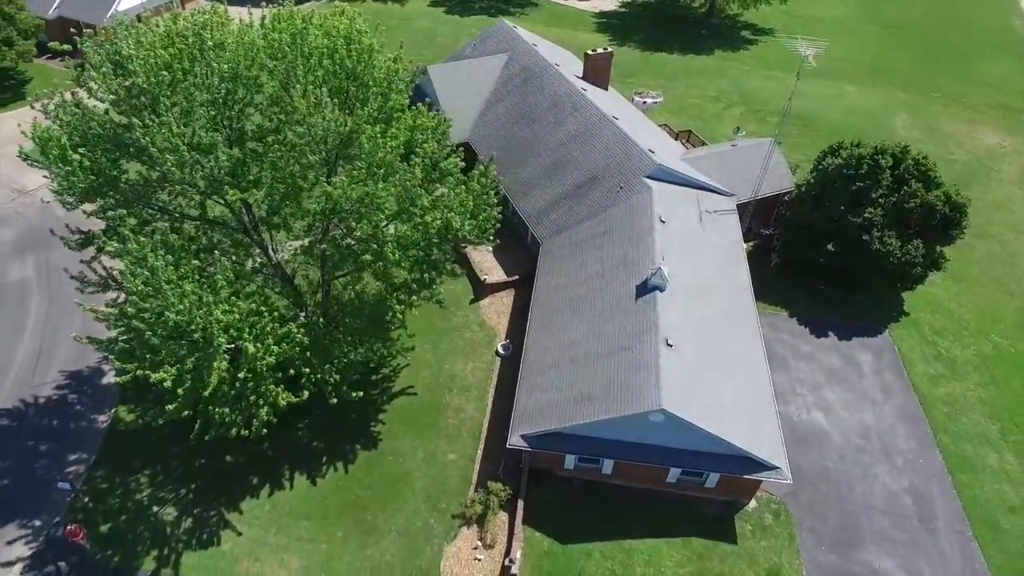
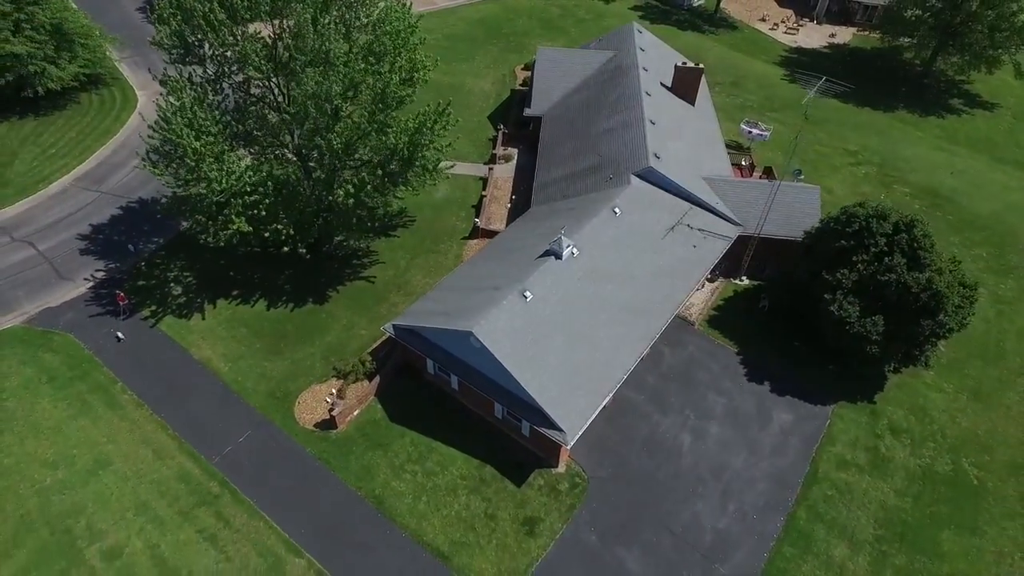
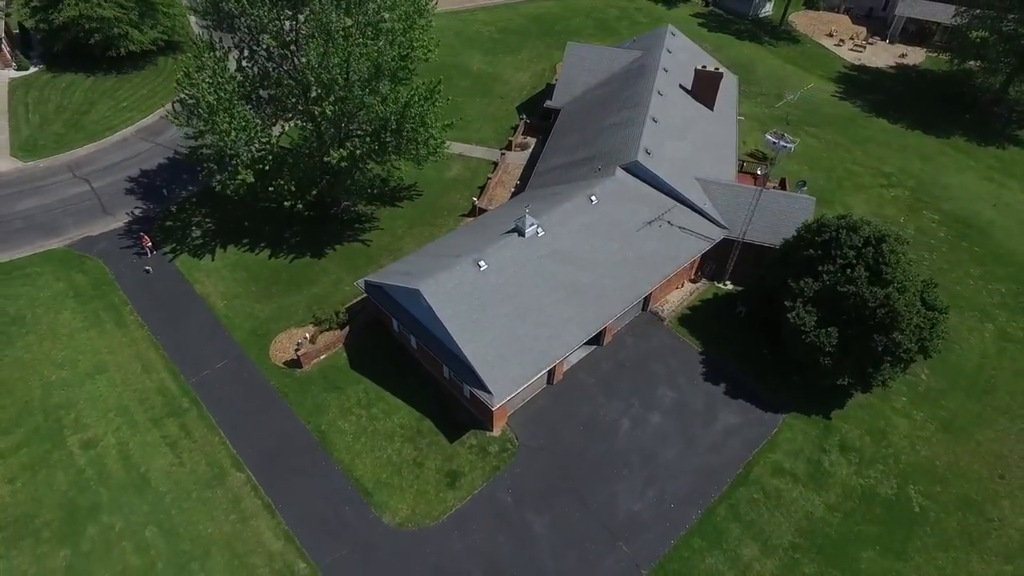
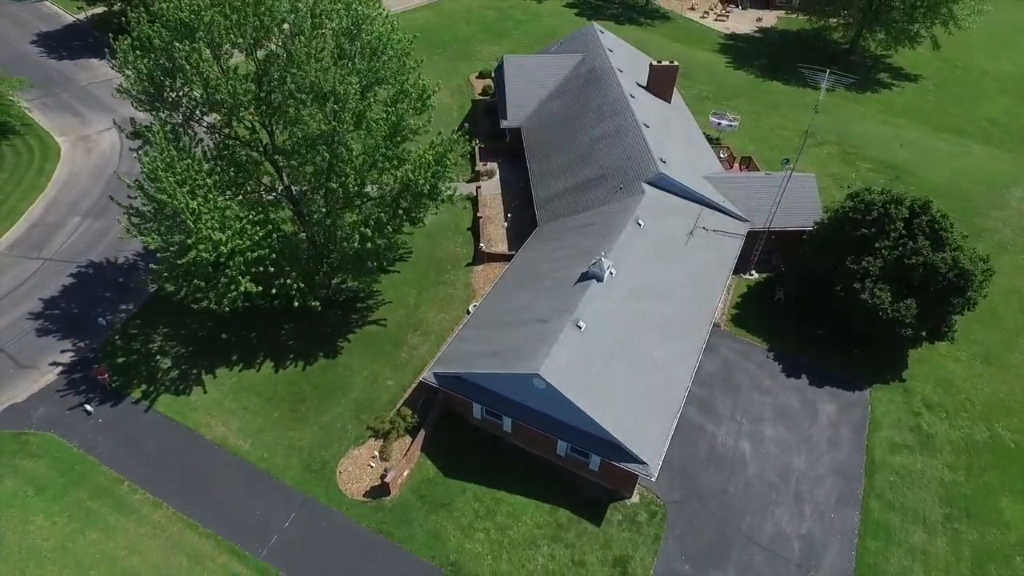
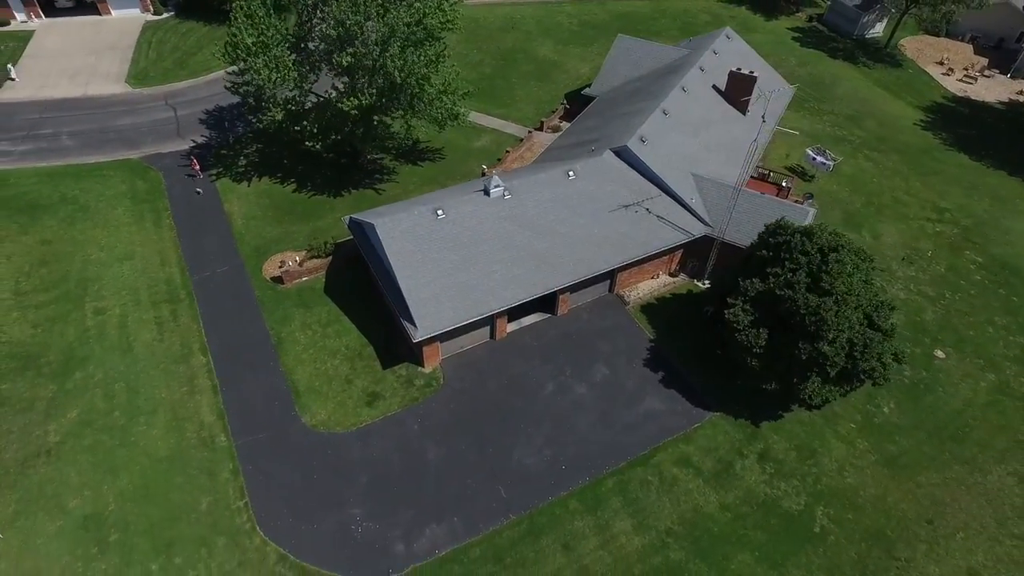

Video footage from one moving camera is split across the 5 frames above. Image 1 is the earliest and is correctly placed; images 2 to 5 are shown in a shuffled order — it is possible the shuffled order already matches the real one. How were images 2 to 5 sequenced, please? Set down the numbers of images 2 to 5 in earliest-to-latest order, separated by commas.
4, 2, 3, 5
